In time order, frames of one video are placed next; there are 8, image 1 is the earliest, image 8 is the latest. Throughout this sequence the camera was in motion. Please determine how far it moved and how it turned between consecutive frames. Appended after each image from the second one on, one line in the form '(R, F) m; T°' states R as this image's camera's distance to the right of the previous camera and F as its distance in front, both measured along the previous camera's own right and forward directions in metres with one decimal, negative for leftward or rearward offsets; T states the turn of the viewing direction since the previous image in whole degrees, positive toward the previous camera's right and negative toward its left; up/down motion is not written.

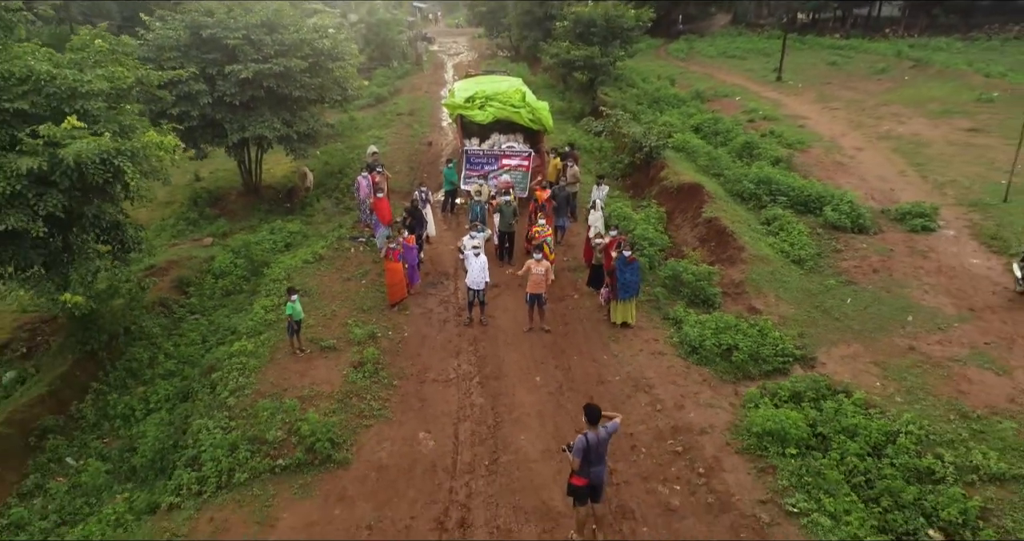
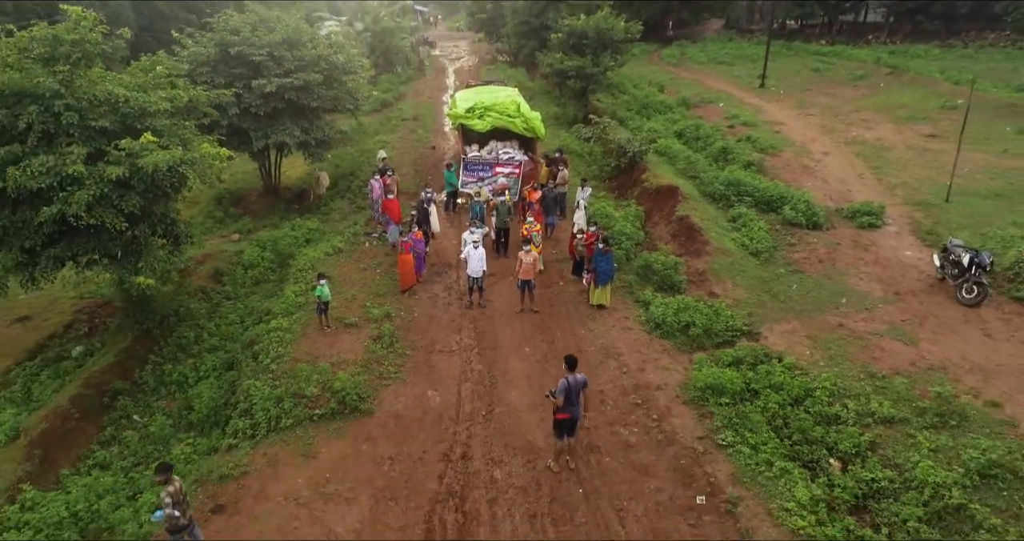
(+0.1, -1.6) m; 0°
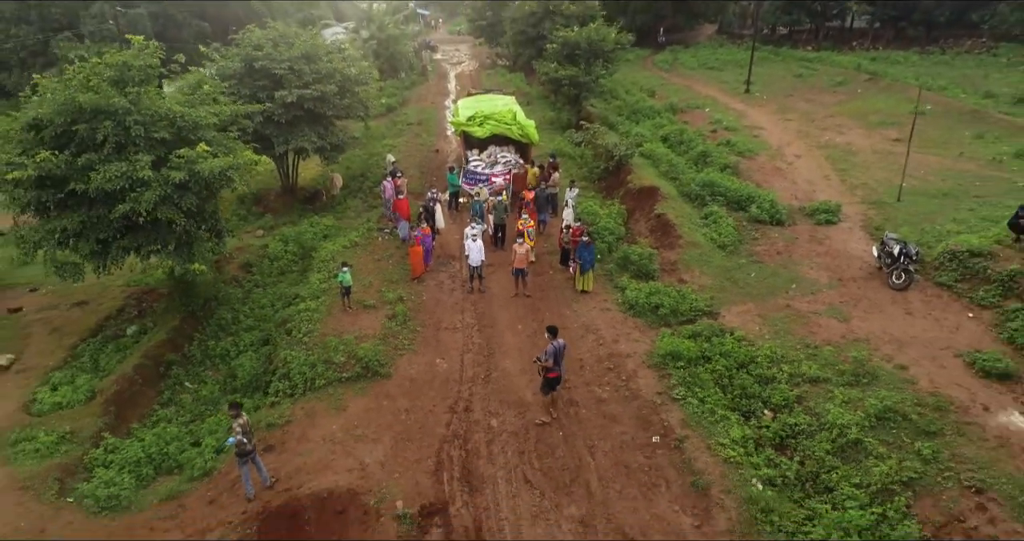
(+0.1, -1.7) m; 0°
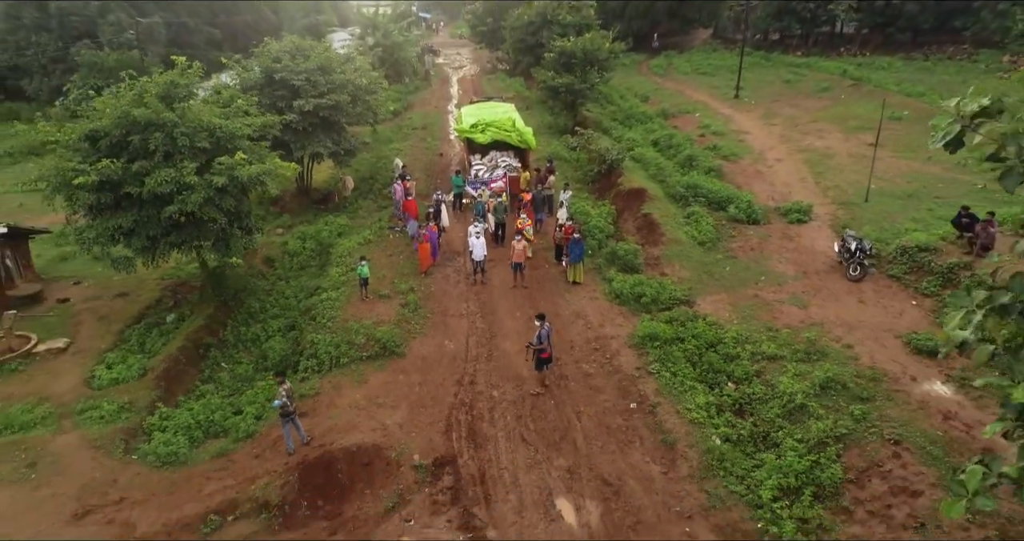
(0.0, -1.4) m; 0°
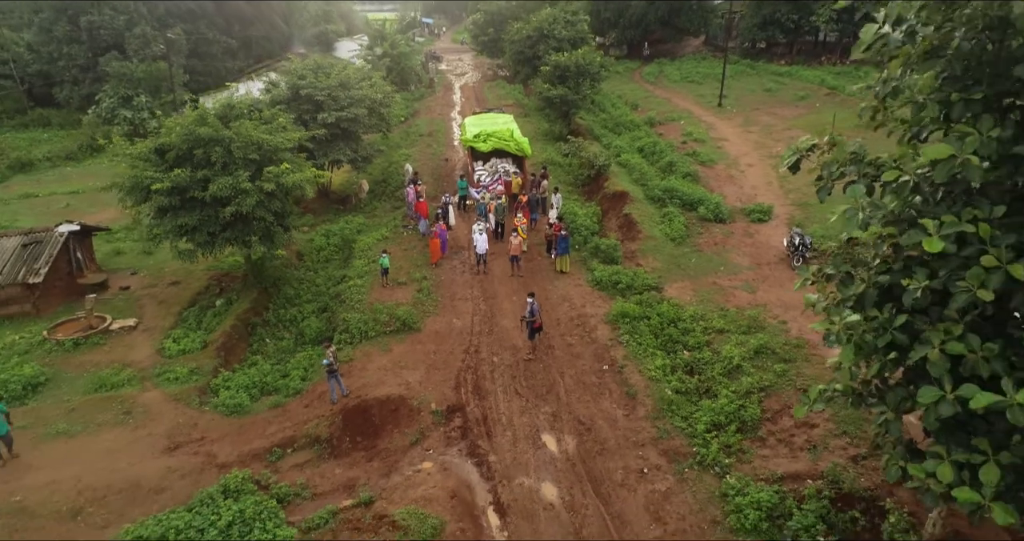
(+0.1, -2.4) m; 0°
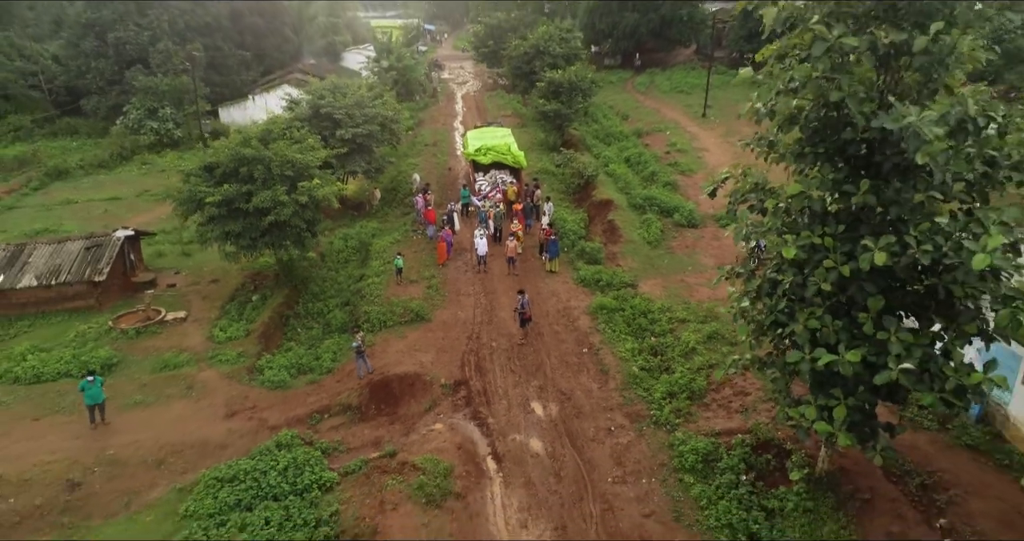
(+0.1, -2.5) m; 0°
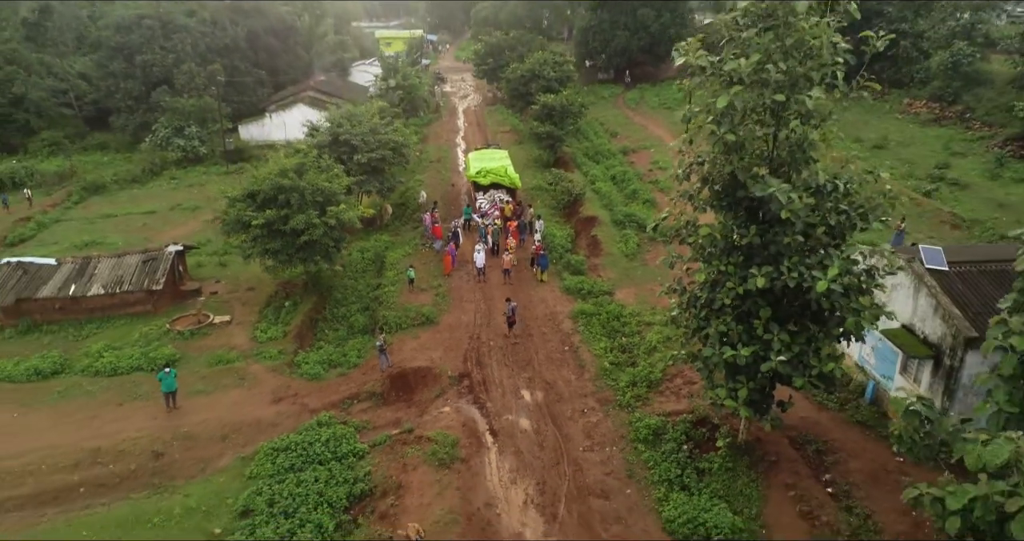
(+0.1, -3.1) m; 0°
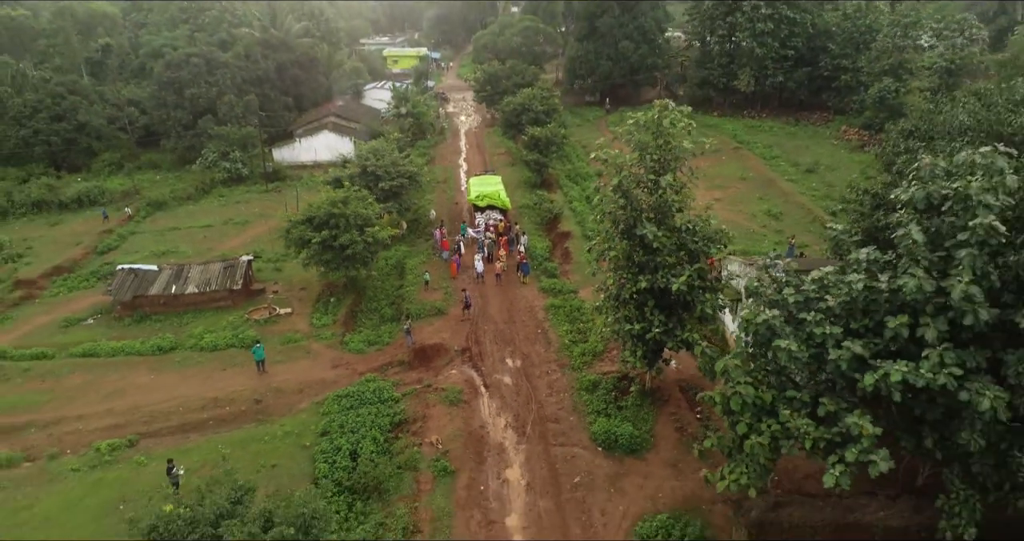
(+0.4, -7.1) m; 0°
